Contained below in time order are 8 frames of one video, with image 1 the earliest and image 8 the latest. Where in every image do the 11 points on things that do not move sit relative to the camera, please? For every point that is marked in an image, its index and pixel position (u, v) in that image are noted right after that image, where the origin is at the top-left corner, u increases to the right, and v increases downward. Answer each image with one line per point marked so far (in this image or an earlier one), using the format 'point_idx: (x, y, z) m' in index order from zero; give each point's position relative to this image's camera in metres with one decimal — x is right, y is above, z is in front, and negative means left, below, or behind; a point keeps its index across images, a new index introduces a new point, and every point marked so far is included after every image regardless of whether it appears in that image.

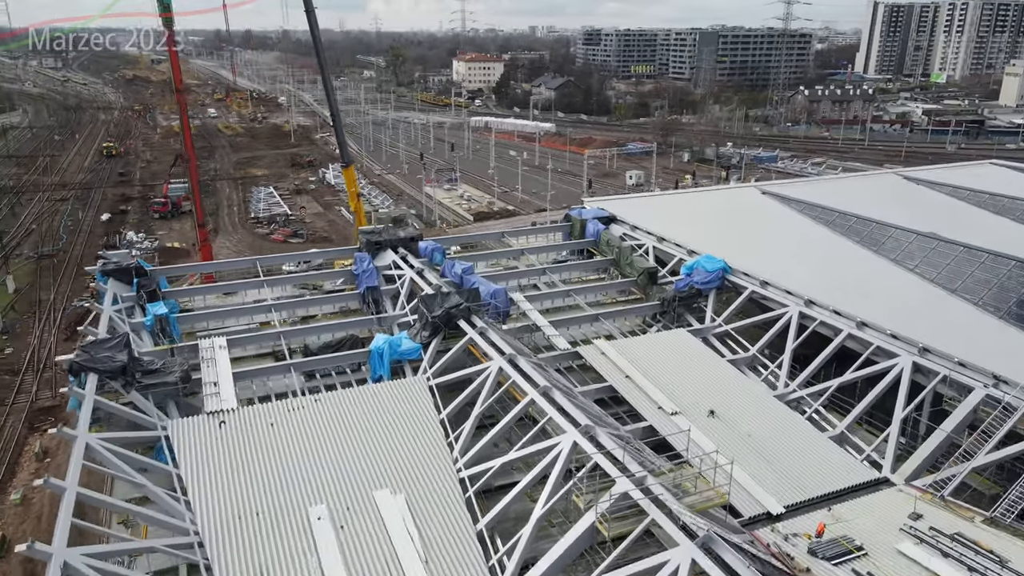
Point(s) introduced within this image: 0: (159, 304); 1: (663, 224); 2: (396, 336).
0: (-5.2, -0.2, +10.6) m
1: (+3.2, +1.3, +15.0) m
2: (-1.6, -0.7, +9.9) m
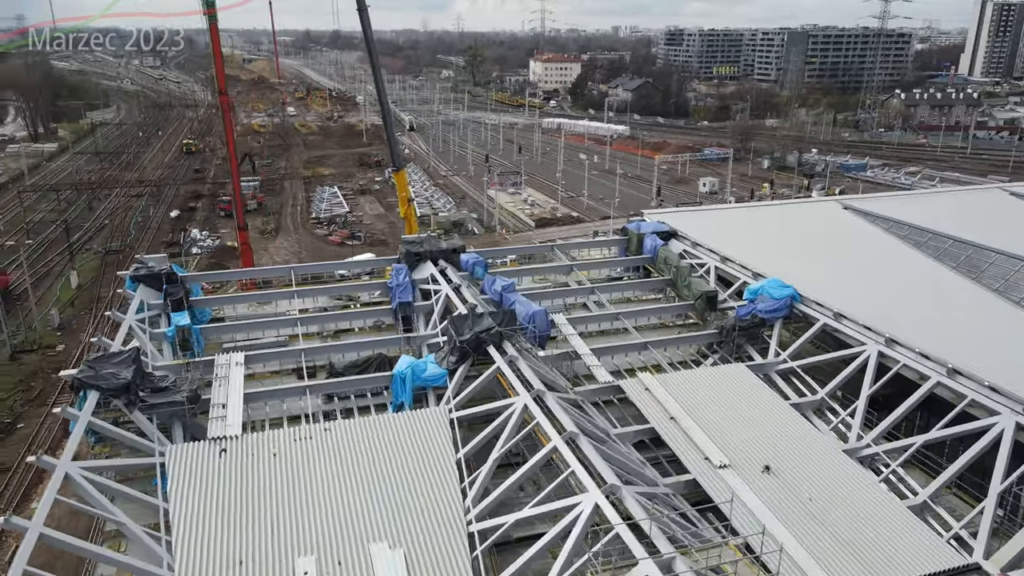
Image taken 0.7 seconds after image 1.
0: (-4.6, -0.4, +10.2) m
1: (+4.2, +0.9, +13.8) m
2: (-1.1, -0.9, +9.2) m
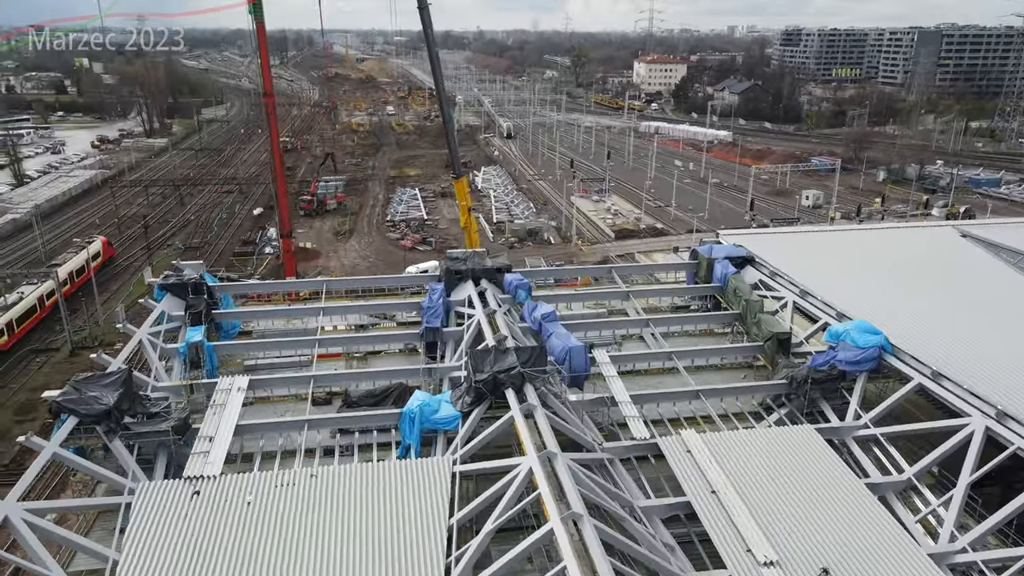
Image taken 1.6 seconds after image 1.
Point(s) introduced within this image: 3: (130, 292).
0: (-4.1, -0.5, +9.7) m
1: (+5.1, +0.3, +12.0) m
2: (-0.9, -1.2, +8.2) m
3: (-9.8, -0.1, +18.7) m
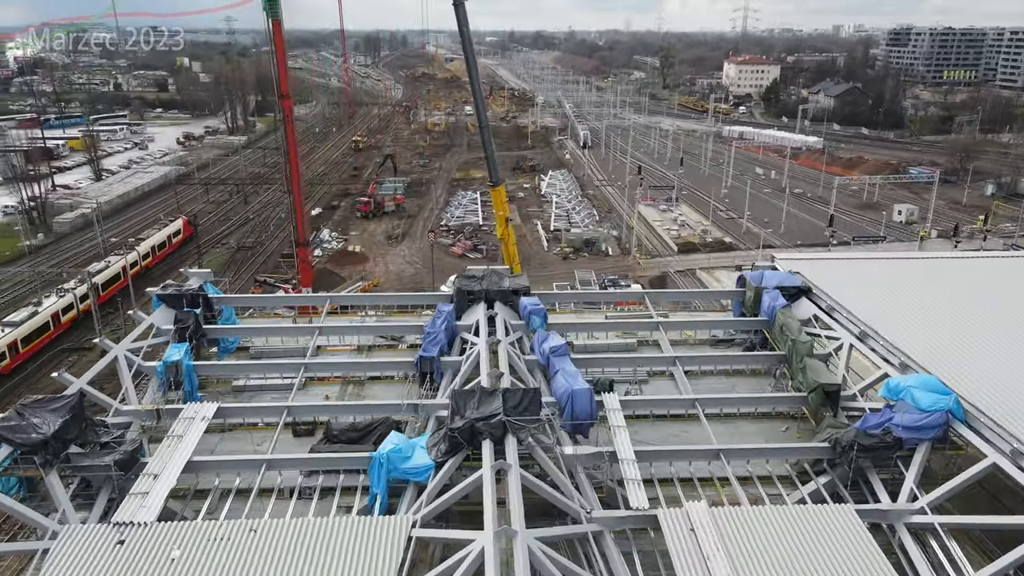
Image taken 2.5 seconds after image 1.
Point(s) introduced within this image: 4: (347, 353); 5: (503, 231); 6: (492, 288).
0: (-4.1, -0.7, +9.1) m
1: (+5.4, -0.2, +10.3) m
2: (-1.0, -1.6, +7.3) m
3: (-8.6, 0.0, +18.7) m
4: (-2.3, -0.9, +10.3) m
5: (-0.2, +1.2, +15.0) m
6: (-0.3, 0.0, +10.4) m
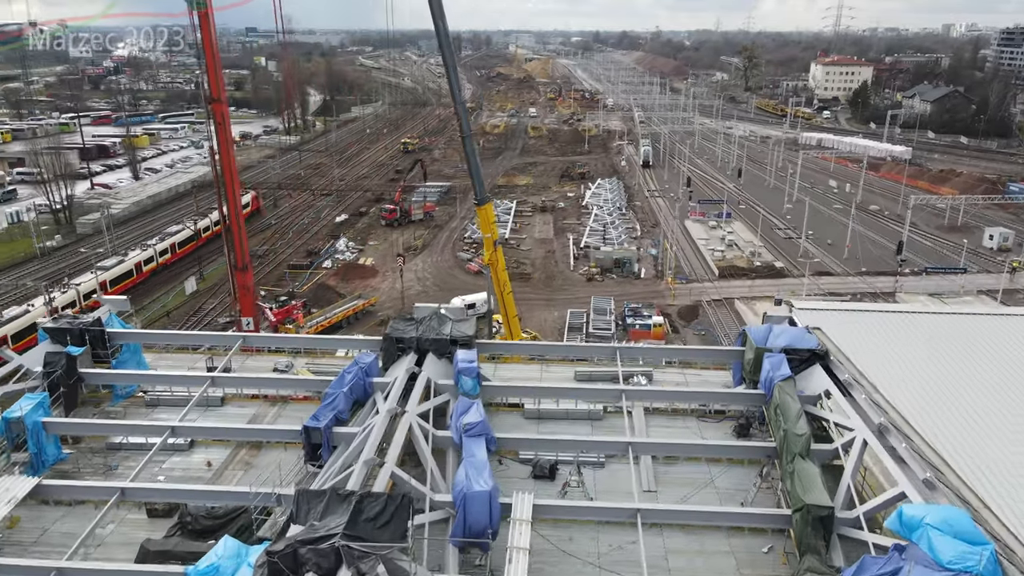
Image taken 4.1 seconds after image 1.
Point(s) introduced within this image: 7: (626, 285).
0: (-5.0, -1.1, +7.7) m
1: (+4.6, -1.0, +7.9) m
2: (-2.2, -2.1, +5.6) m
3: (-8.4, -0.3, +17.8) m
4: (-3.1, -1.4, +8.8) m
5: (-0.4, +0.6, +13.2) m
6: (-1.0, -0.6, +8.6) m
7: (+3.0, +0.1, +19.3) m
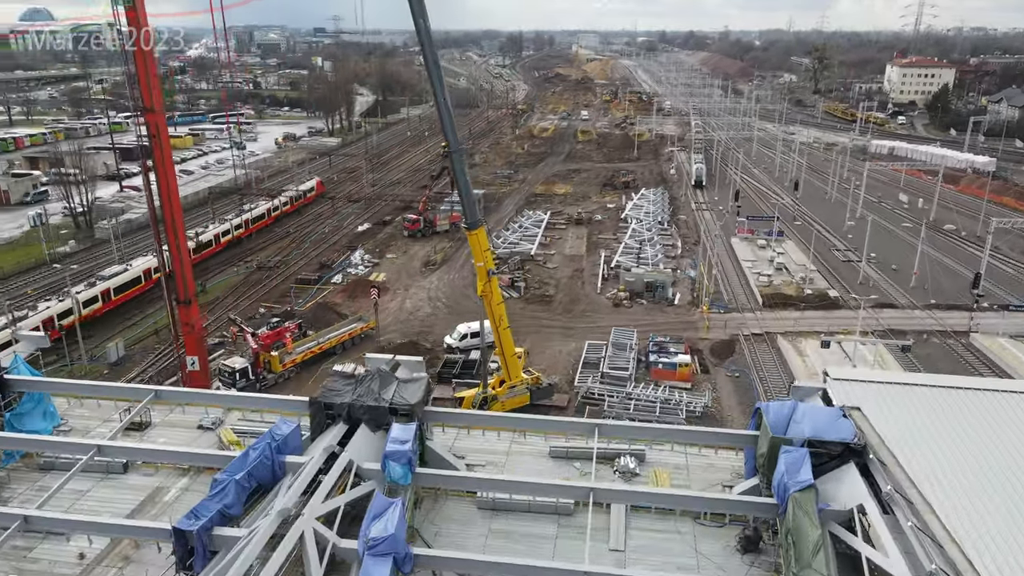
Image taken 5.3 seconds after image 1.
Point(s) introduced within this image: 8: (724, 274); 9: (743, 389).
0: (-5.5, -1.6, +6.5) m
1: (+4.1, -1.7, +5.9) m
2: (-2.9, -2.6, +4.1) m
3: (-8.1, -0.7, +16.8) m
4: (-3.6, -1.9, +7.4) m
5: (-0.4, 0.0, +11.5) m
6: (-1.5, -1.1, +7.1) m
7: (+3.4, -0.6, +17.3) m
8: (+5.8, +0.4, +19.9) m
9: (+4.4, -1.9, +13.9) m
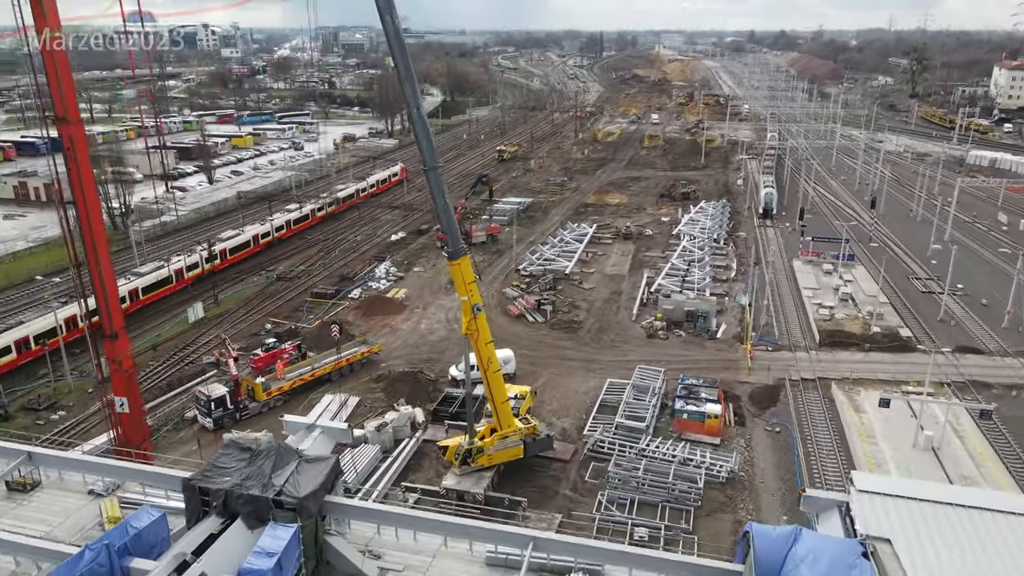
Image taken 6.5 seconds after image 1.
0: (-6.2, -1.9, +5.6) m
1: (+3.2, -2.4, +4.0) m
2: (-3.9, -3.0, +2.9) m
3: (-7.7, -0.9, +16.0) m
4: (-4.2, -2.3, +6.2) m
5: (-0.6, -0.5, +10.0) m
6: (-2.1, -1.6, +5.7) m
7: (+3.9, -1.3, +15.4) m
8: (+6.6, -0.4, +17.7) m
9: (+4.4, -2.6, +11.8) m
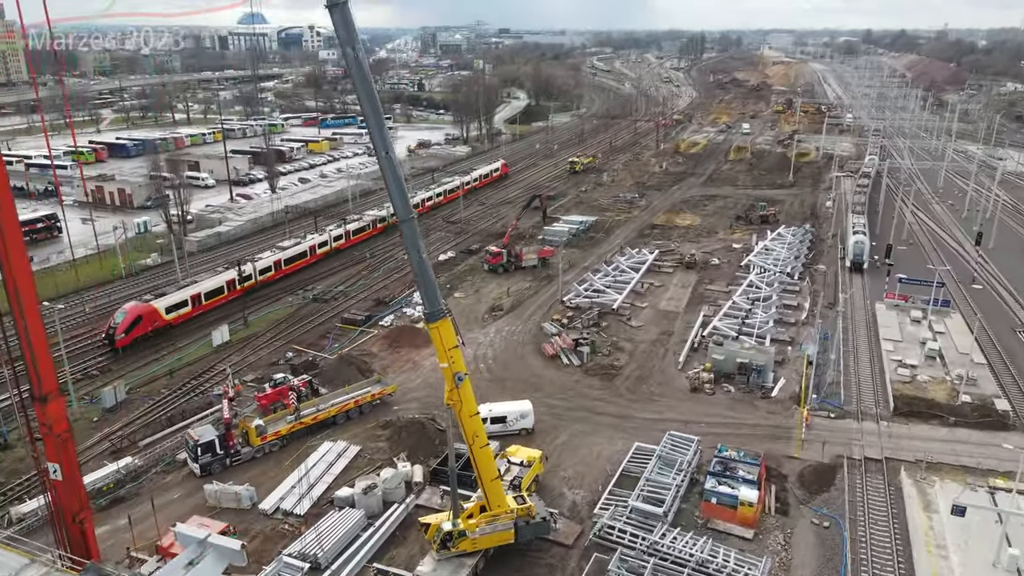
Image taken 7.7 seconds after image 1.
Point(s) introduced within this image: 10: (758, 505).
0: (-6.9, -2.4, +5.1) m
1: (+2.2, -3.3, +2.3) m
2: (-5.1, -3.6, +2.2) m
3: (-7.0, -1.4, +15.7) m
4: (-4.9, -2.9, +5.5) m
5: (-0.7, -1.3, +8.8) m
6: (-2.9, -2.3, +4.7) m
7: (+4.3, -2.2, +13.6) m
8: (+7.3, -1.5, +15.5) m
9: (+4.3, -3.6, +10.0) m
10: (+3.6, -3.2, +10.5) m
